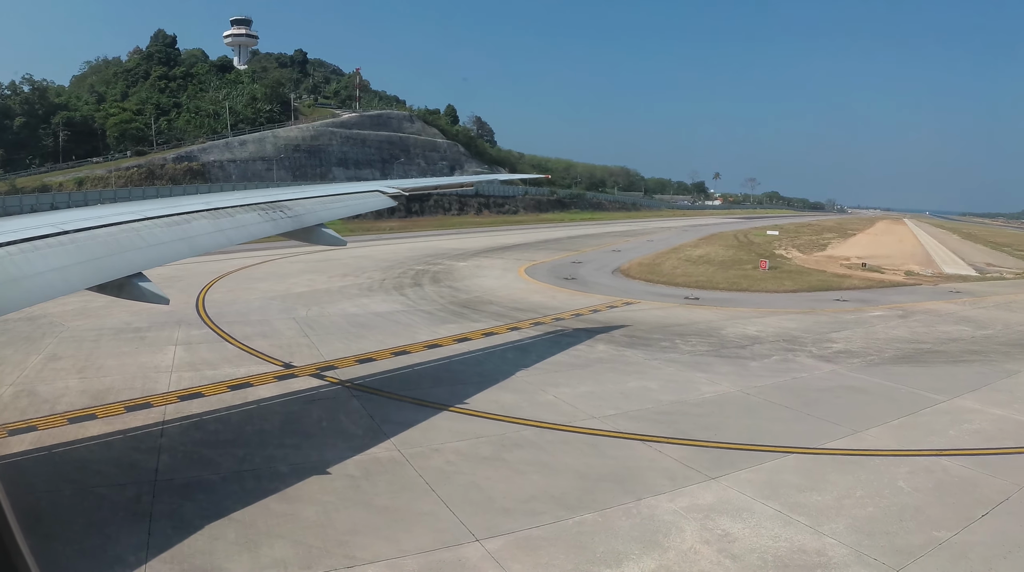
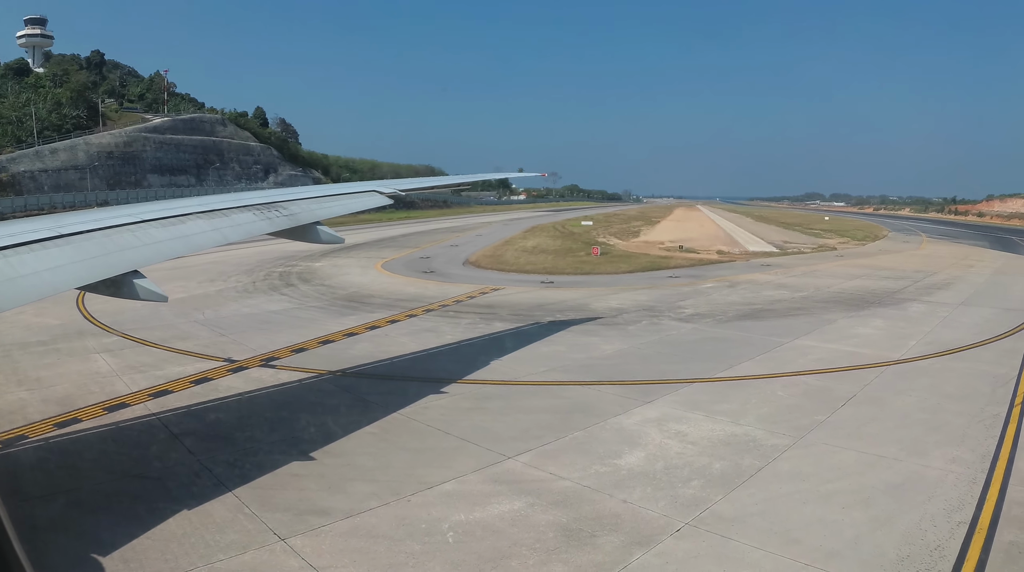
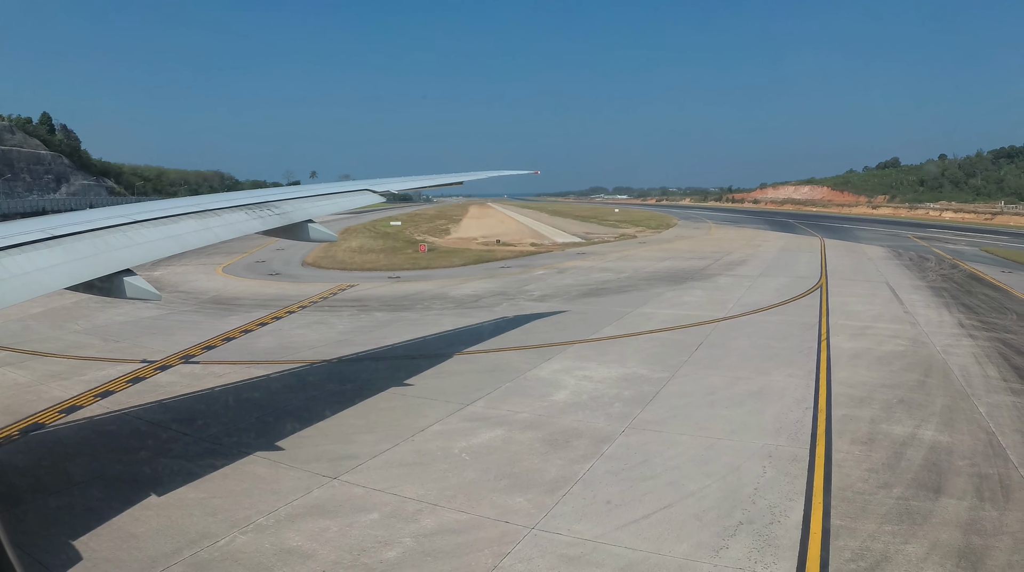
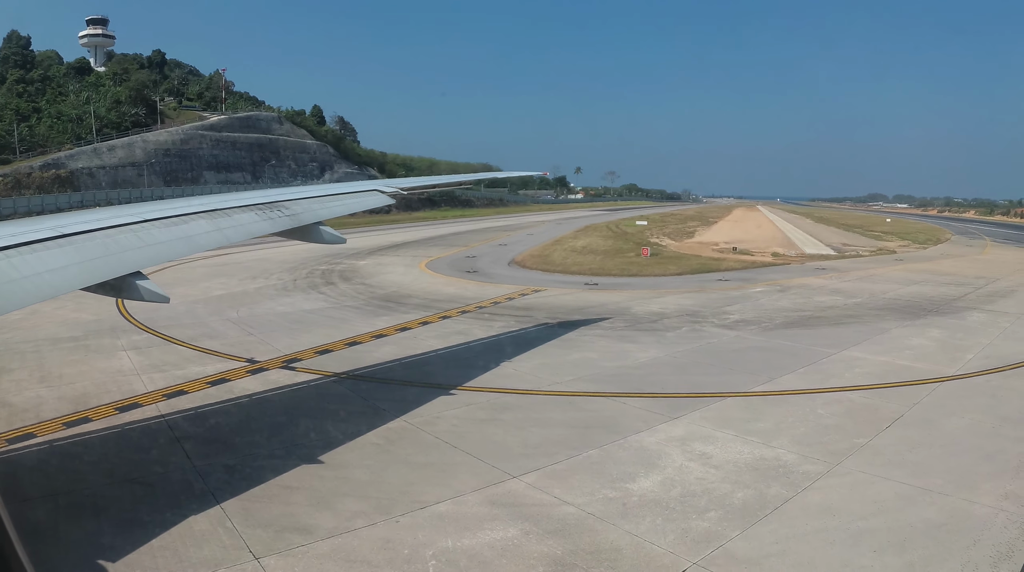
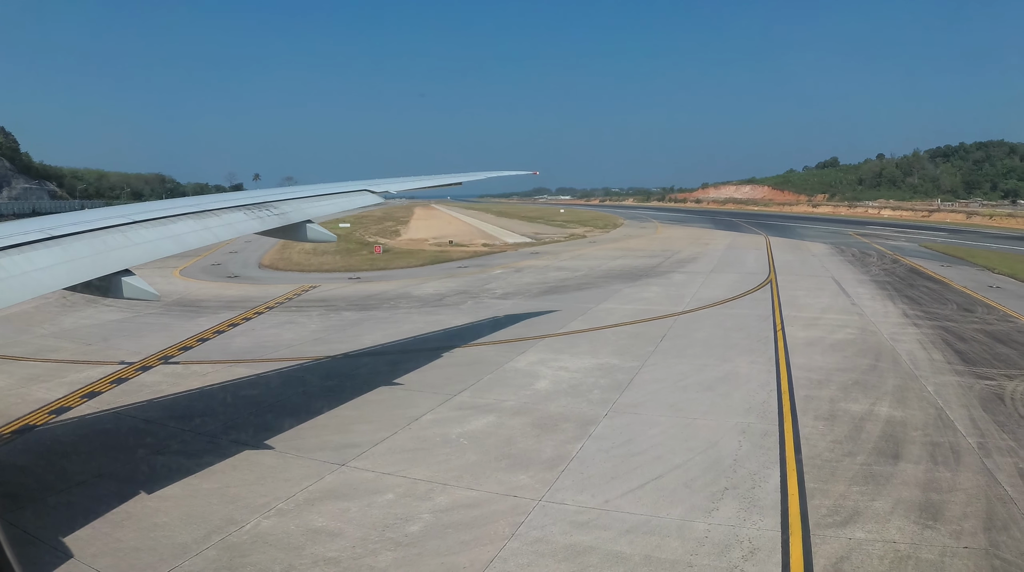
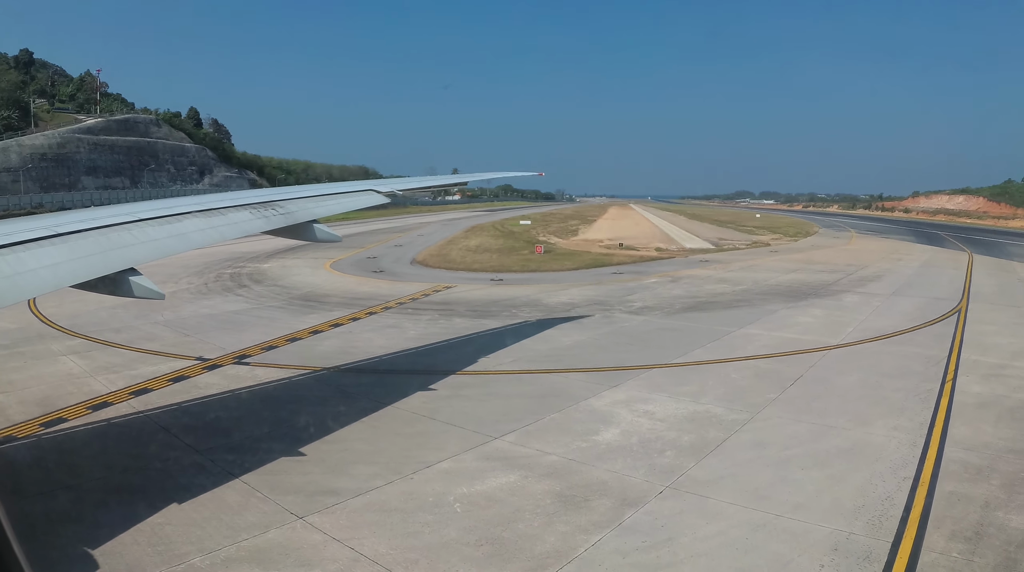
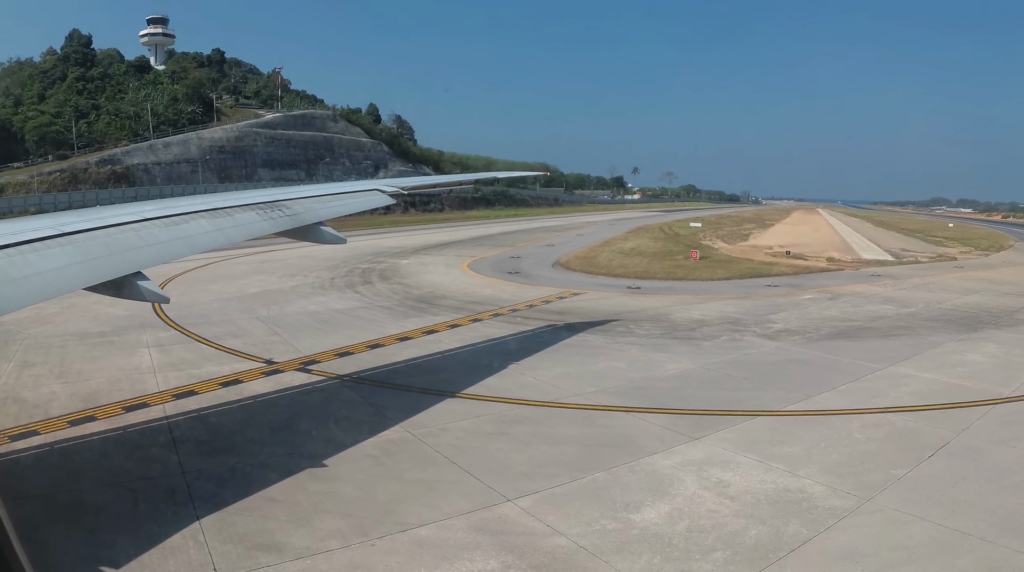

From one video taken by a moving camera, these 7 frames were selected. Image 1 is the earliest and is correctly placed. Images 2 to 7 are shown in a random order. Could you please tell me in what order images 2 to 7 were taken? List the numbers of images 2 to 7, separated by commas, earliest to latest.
7, 4, 2, 6, 3, 5
